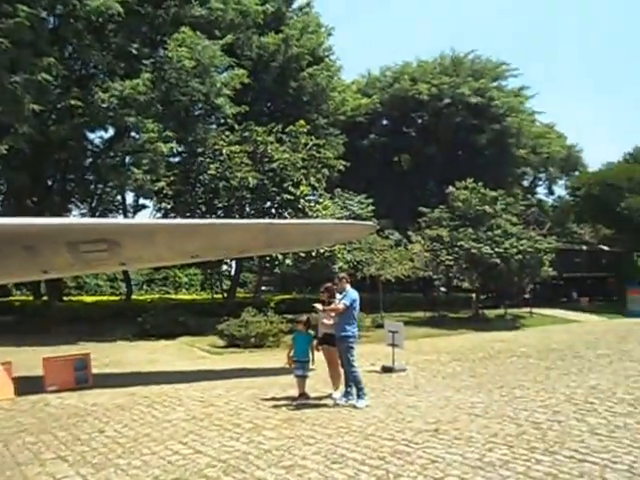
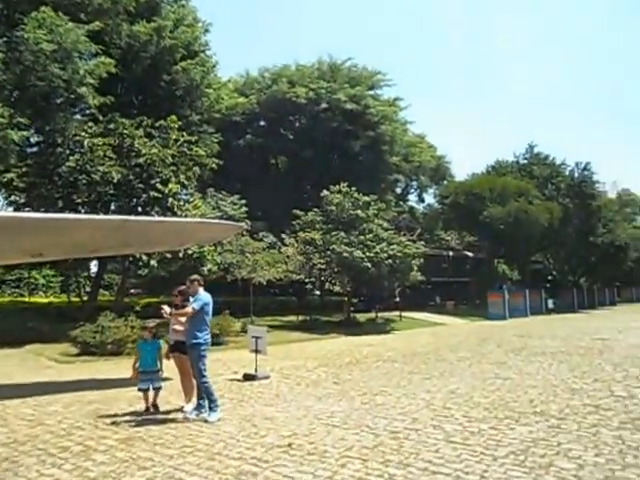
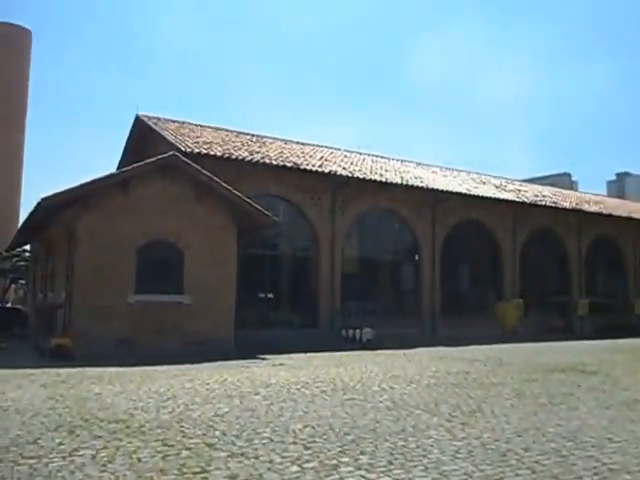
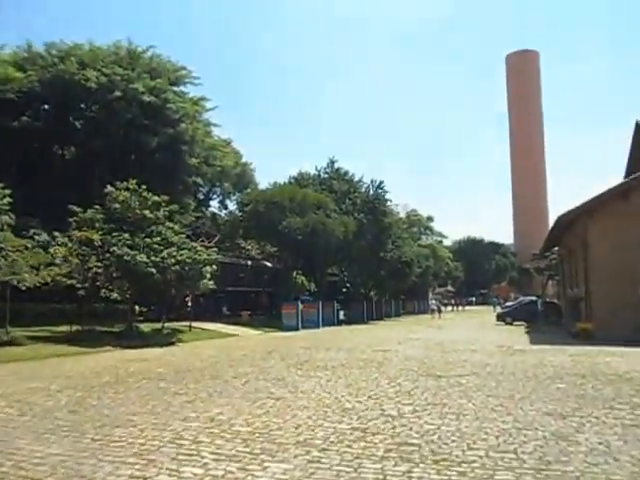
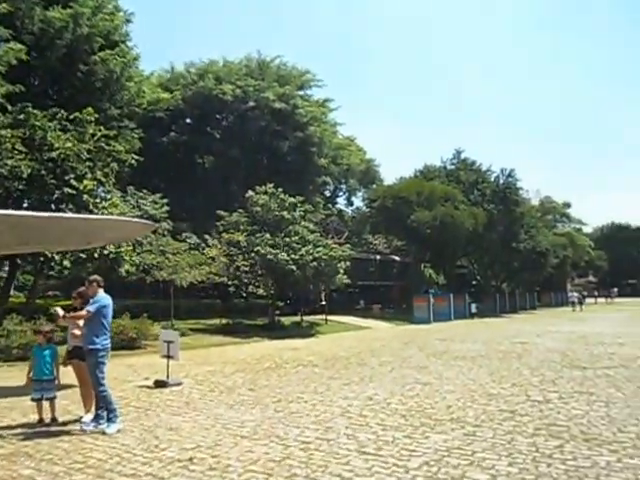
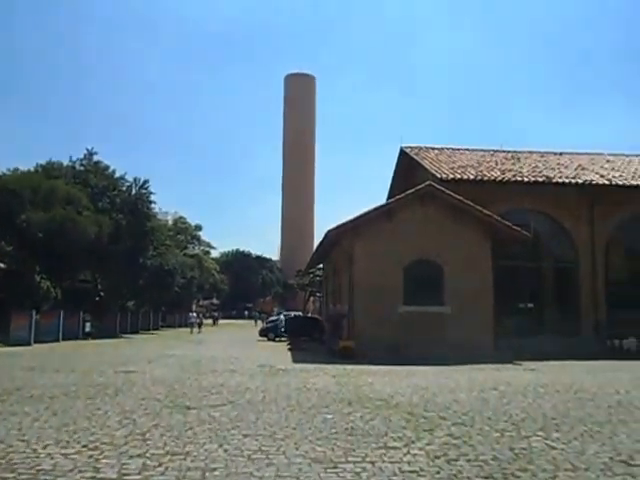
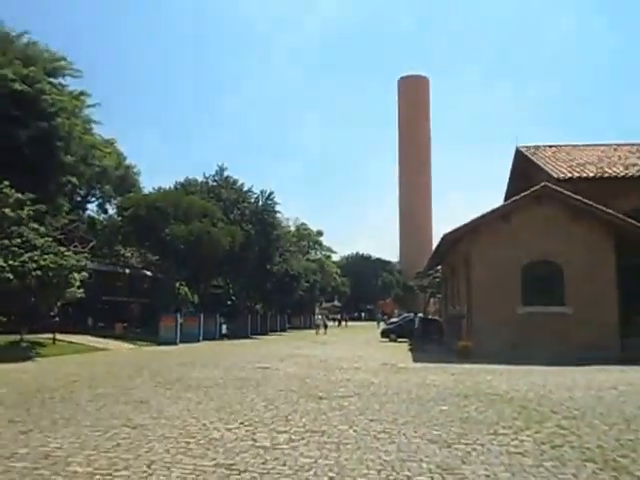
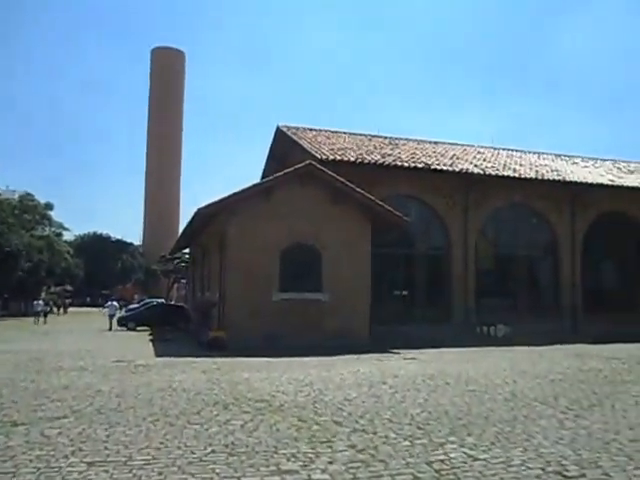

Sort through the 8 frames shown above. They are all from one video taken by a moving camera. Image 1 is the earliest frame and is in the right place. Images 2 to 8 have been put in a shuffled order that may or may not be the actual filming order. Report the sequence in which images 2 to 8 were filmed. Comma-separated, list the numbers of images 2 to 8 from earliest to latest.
2, 5, 4, 7, 6, 8, 3
